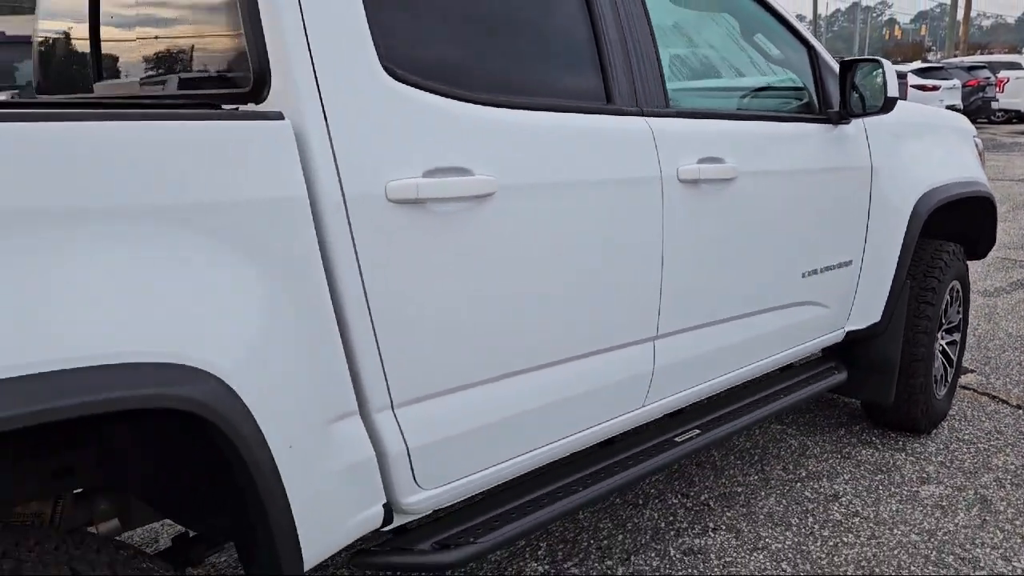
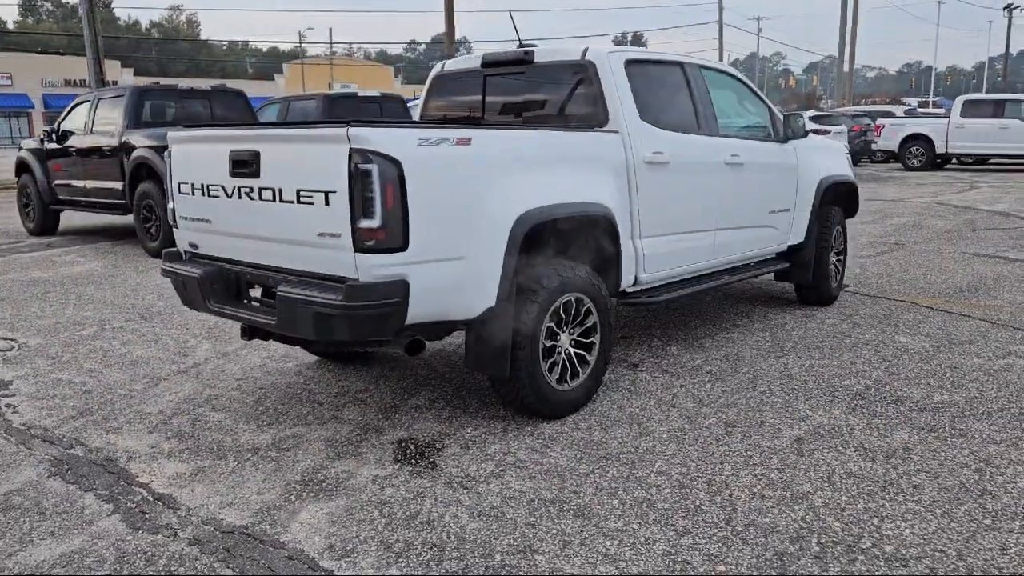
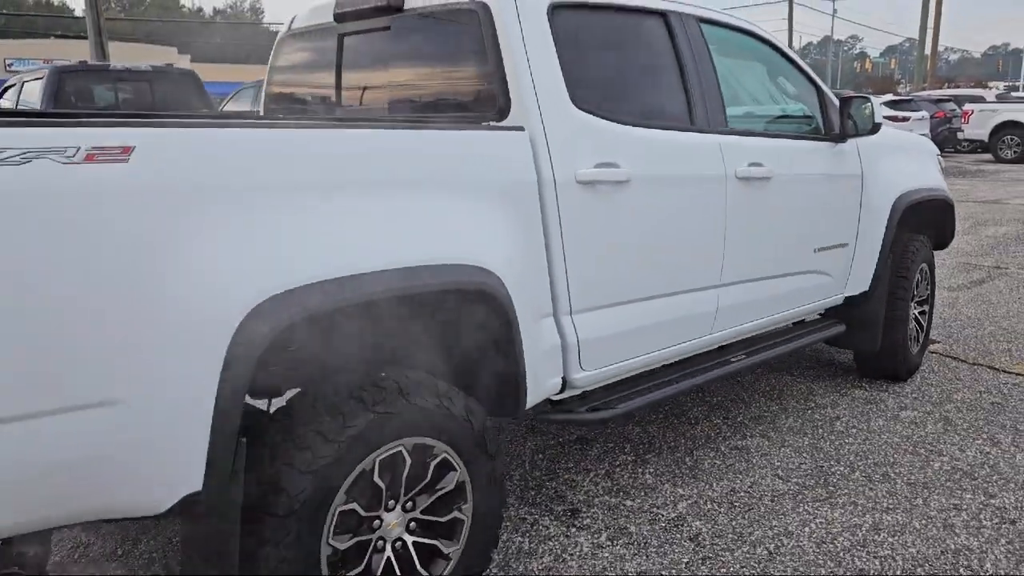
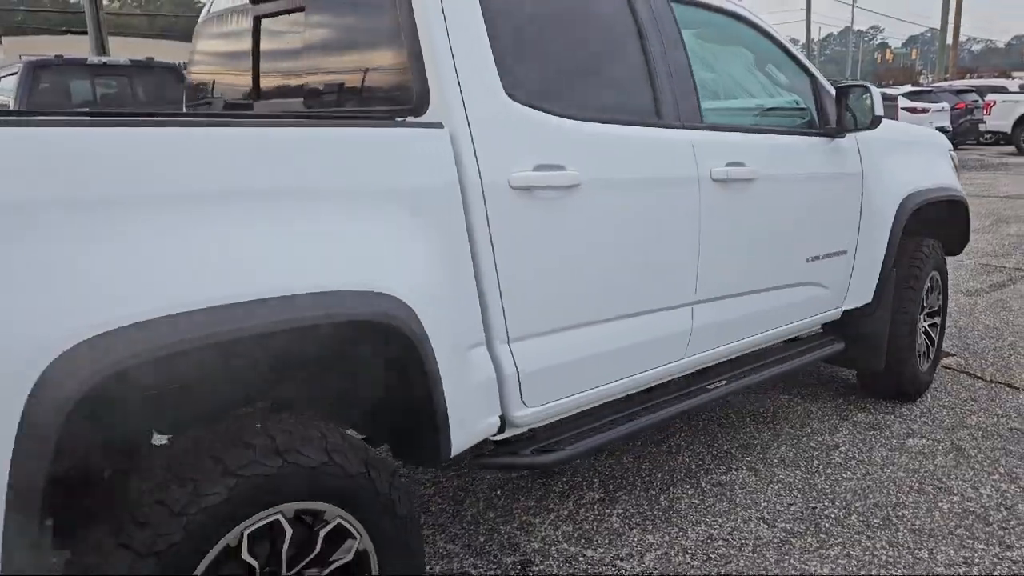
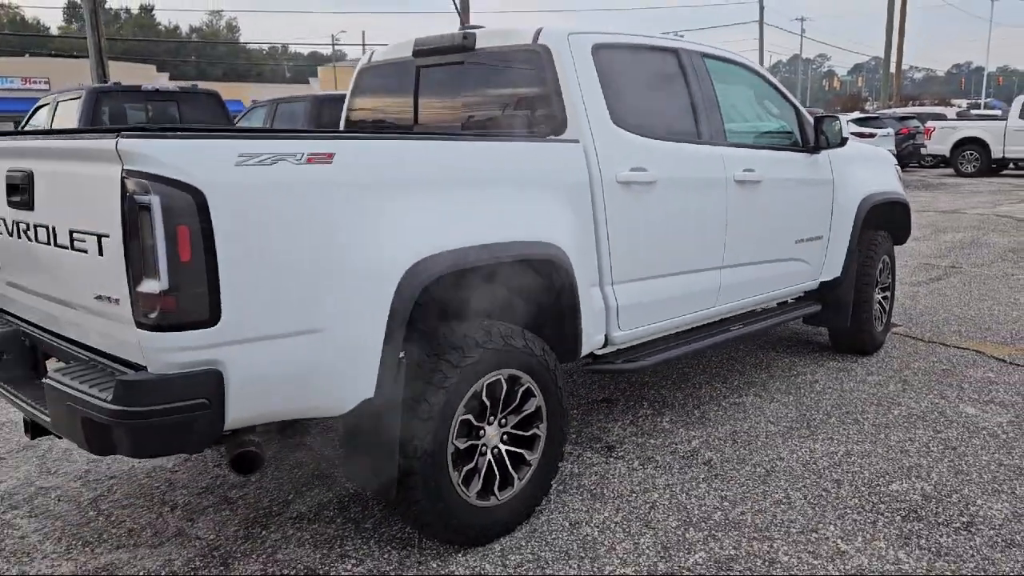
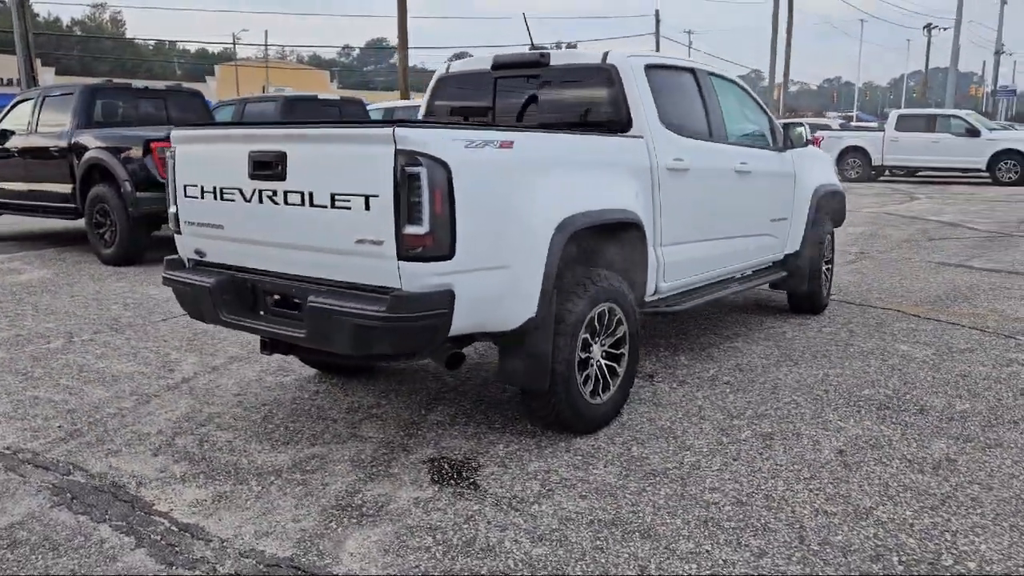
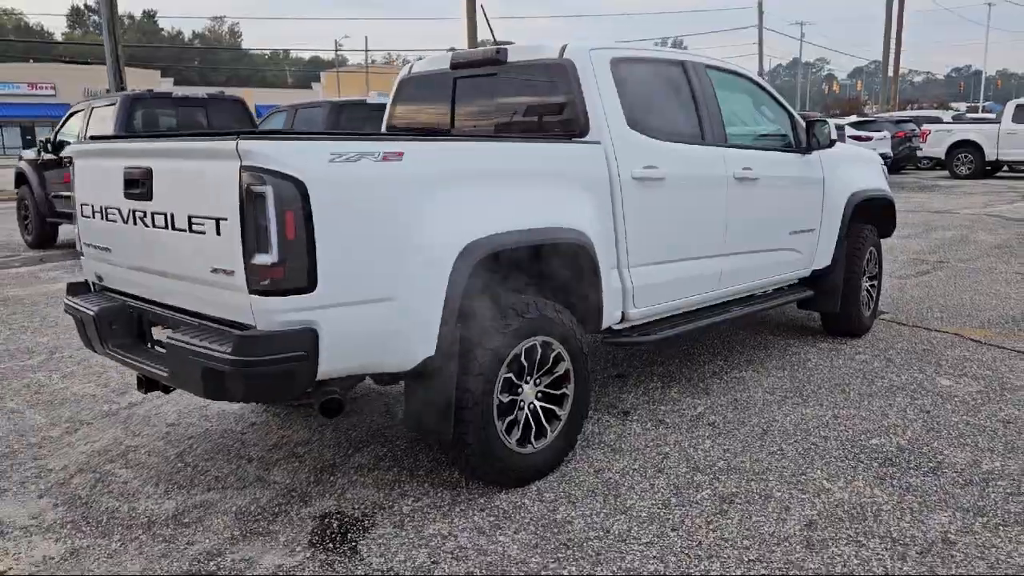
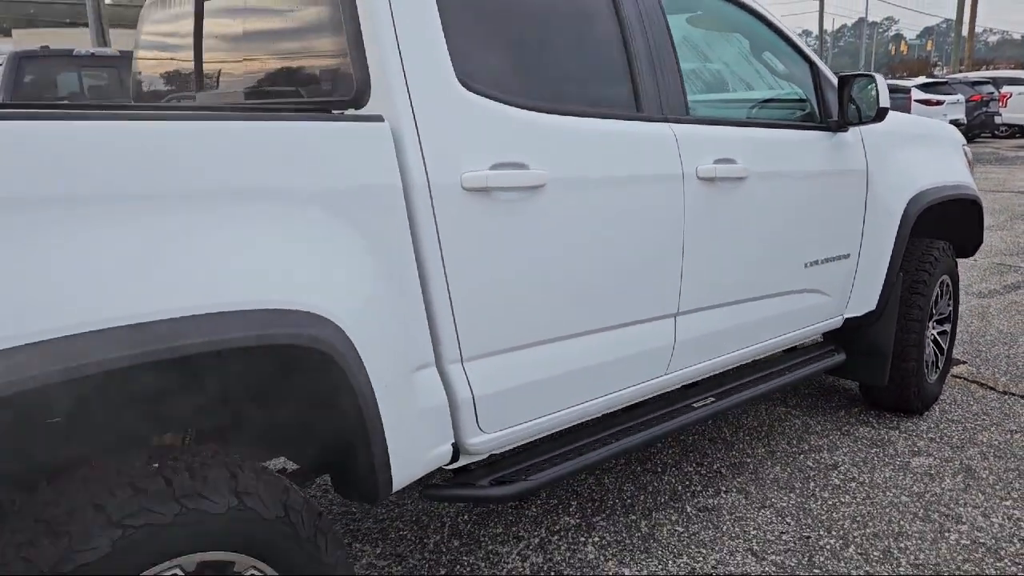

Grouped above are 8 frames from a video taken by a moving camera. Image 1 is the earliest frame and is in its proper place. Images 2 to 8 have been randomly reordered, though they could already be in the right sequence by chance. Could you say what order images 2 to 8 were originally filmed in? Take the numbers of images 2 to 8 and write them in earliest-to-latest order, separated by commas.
8, 4, 3, 5, 7, 2, 6
